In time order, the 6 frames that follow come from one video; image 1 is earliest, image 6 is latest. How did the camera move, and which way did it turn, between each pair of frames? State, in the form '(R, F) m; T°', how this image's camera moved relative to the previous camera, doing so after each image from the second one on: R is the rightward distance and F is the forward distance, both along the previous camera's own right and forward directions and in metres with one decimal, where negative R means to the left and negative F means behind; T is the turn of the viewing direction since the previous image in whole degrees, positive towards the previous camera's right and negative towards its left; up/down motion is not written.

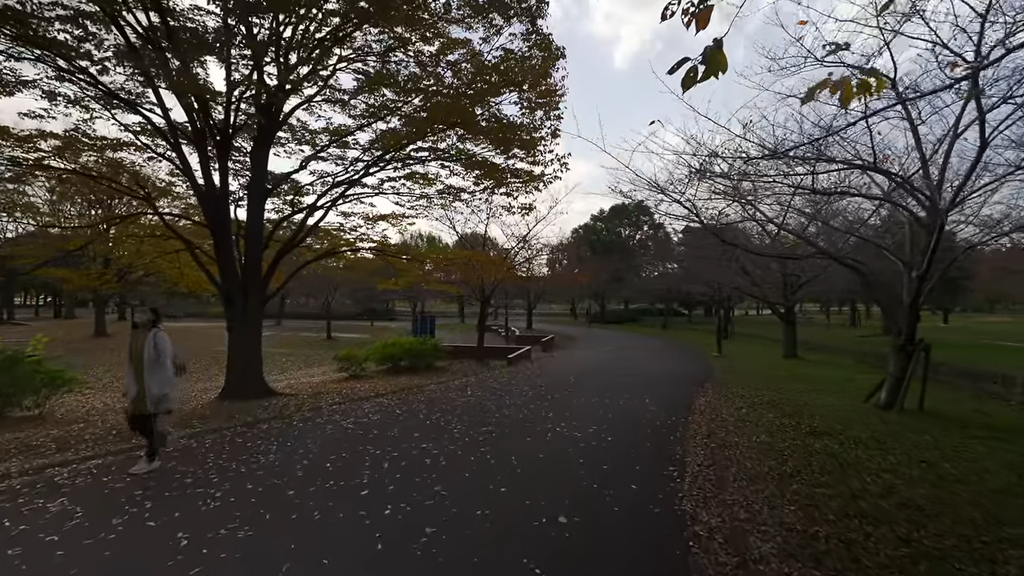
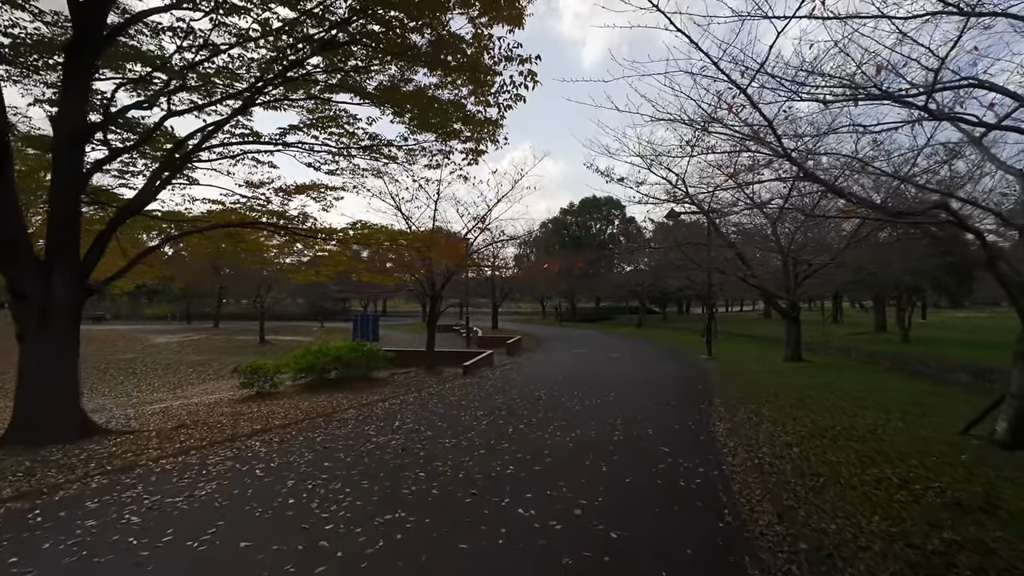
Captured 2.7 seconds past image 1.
(+0.4, +3.3) m; +3°
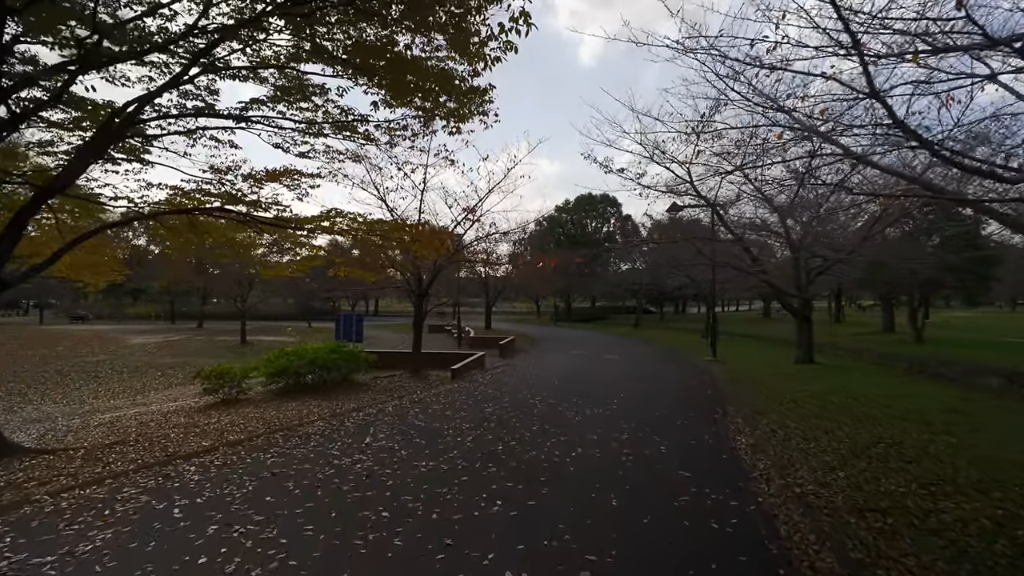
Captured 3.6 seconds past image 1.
(+0.1, +1.1) m; +1°
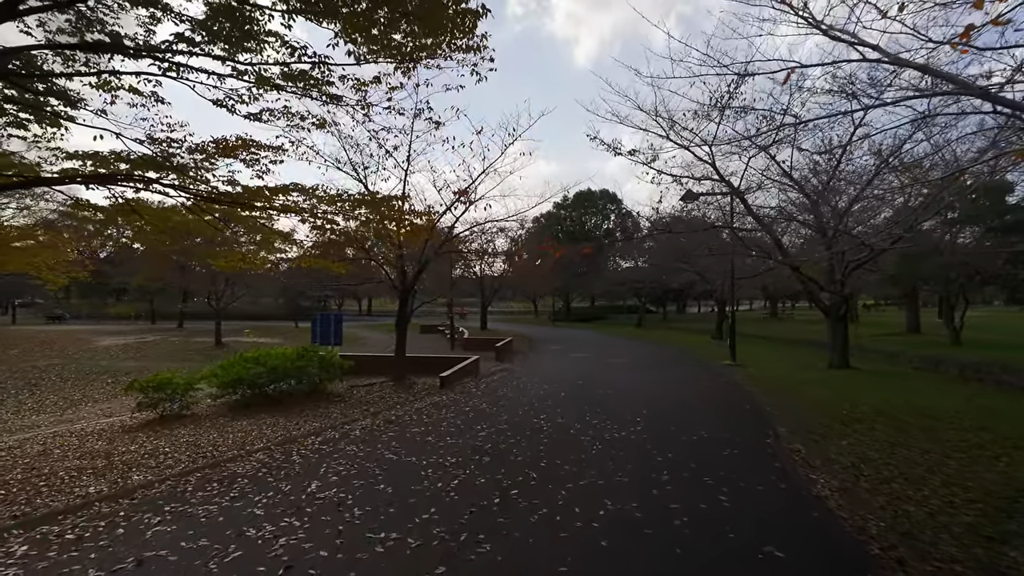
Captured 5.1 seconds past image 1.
(0.0, +1.9) m; 0°
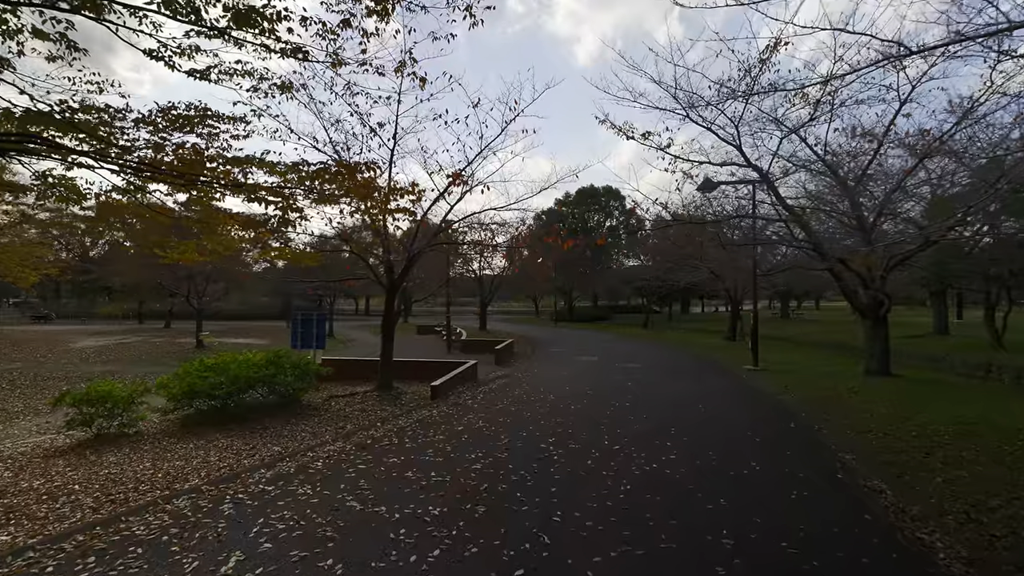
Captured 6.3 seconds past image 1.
(0.0, +1.5) m; 0°
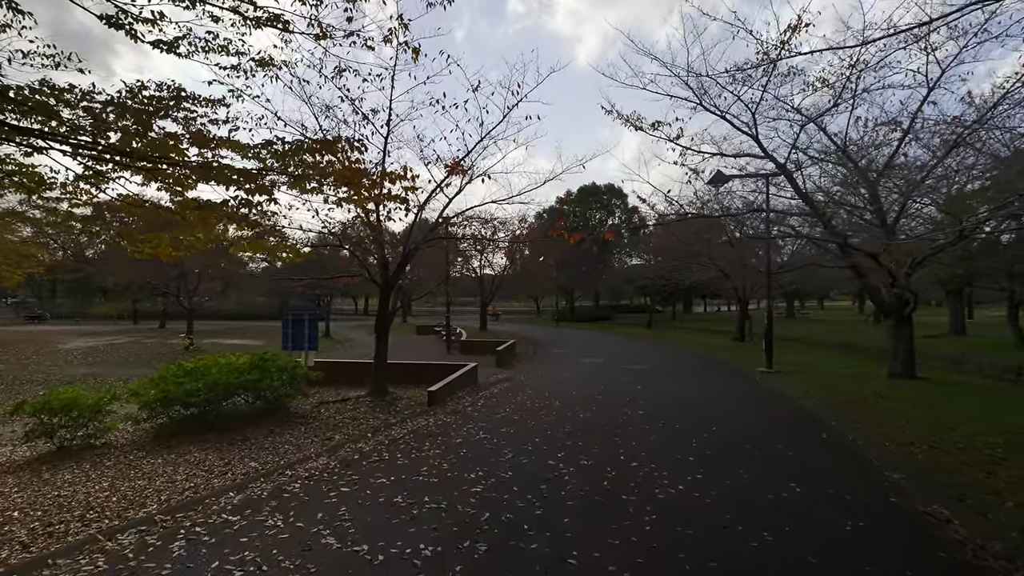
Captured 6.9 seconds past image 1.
(0.0, +0.7) m; 0°
